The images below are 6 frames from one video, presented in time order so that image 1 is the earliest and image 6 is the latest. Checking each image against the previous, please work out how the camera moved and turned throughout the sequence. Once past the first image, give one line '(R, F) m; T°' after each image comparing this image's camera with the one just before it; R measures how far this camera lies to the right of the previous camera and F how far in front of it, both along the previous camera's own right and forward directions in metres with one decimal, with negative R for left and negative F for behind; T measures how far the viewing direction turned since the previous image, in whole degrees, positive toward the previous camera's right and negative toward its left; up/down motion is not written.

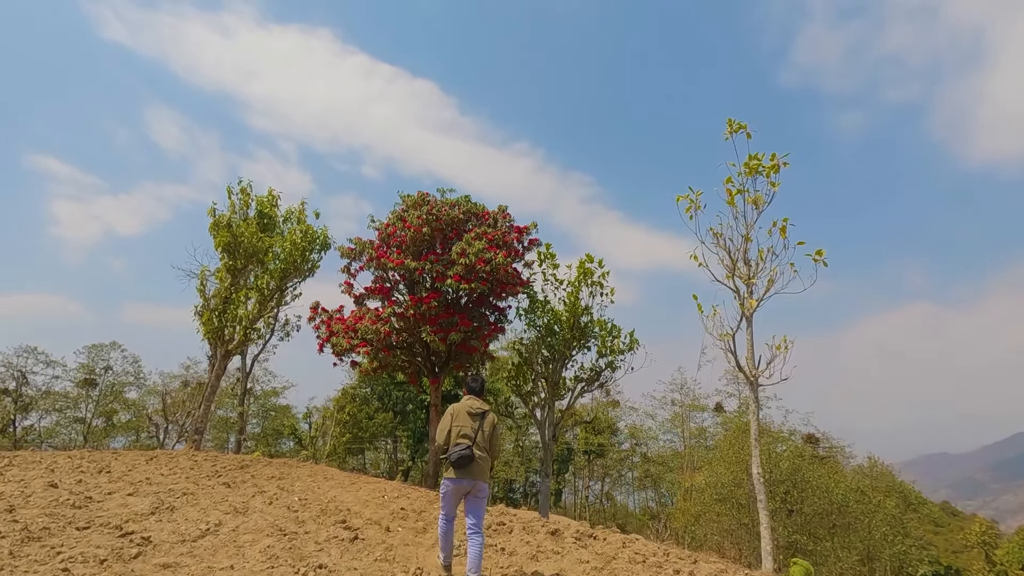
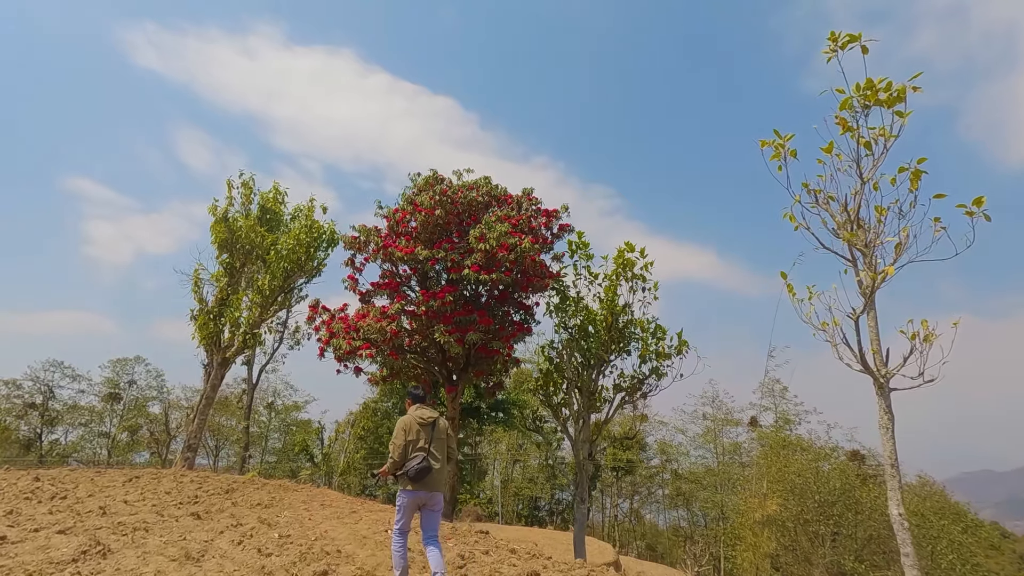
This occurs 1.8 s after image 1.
(-0.1, +1.0) m; -2°
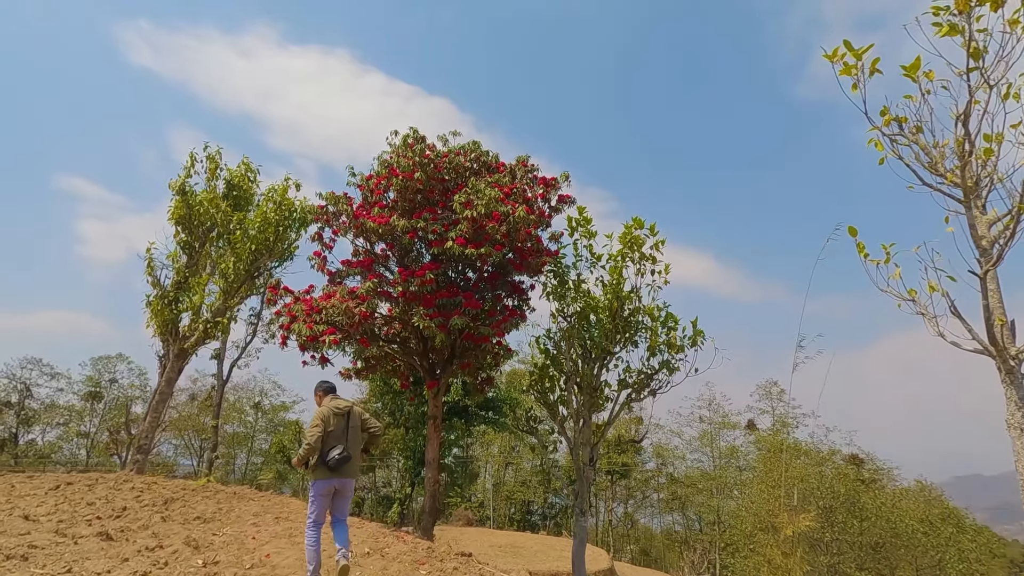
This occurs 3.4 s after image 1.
(0.0, +0.9) m; +1°
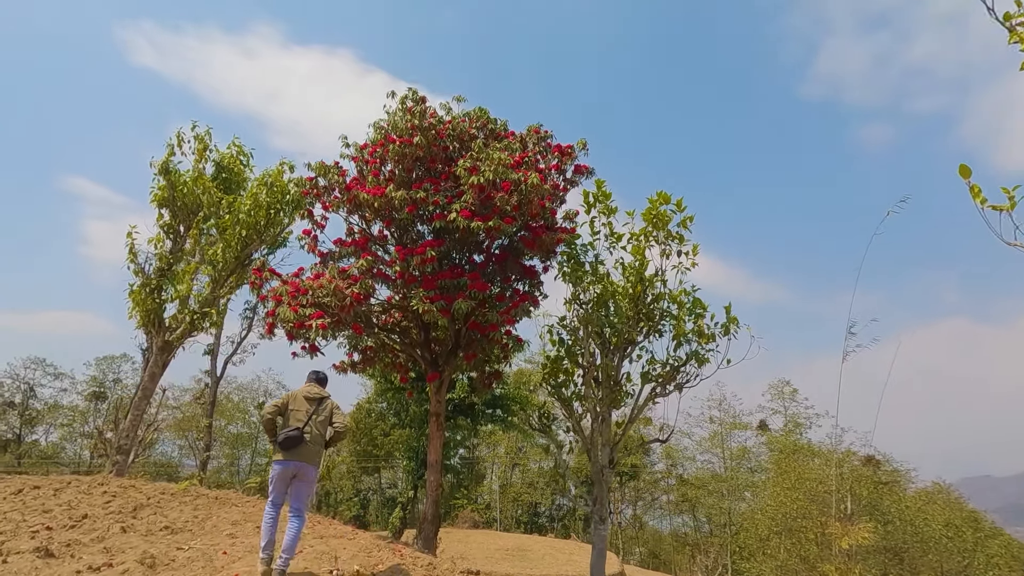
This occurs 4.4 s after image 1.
(-0.1, +0.6) m; -1°
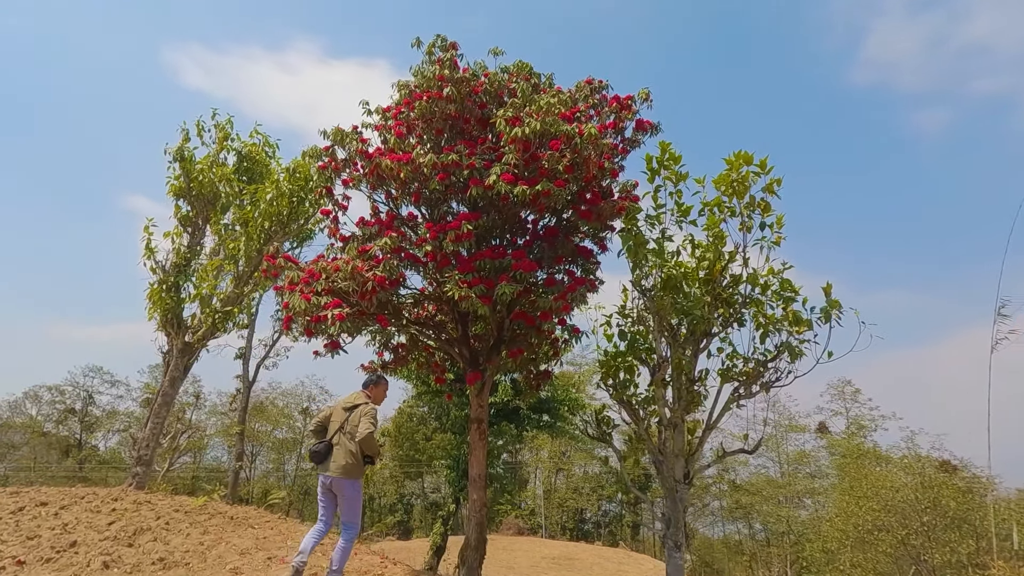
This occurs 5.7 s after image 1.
(-0.1, +0.8) m; -4°
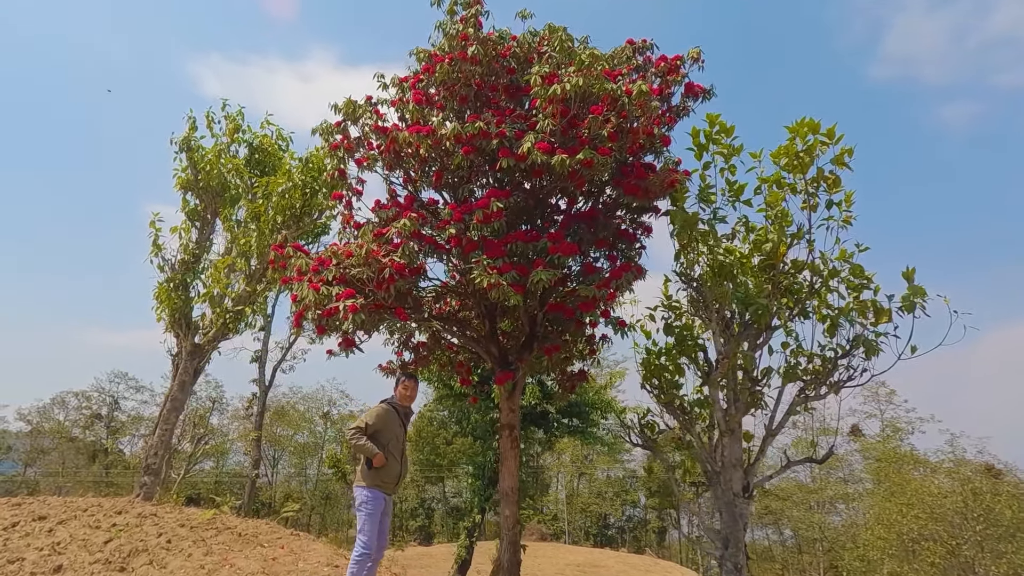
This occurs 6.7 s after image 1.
(-0.1, +0.5) m; -2°
